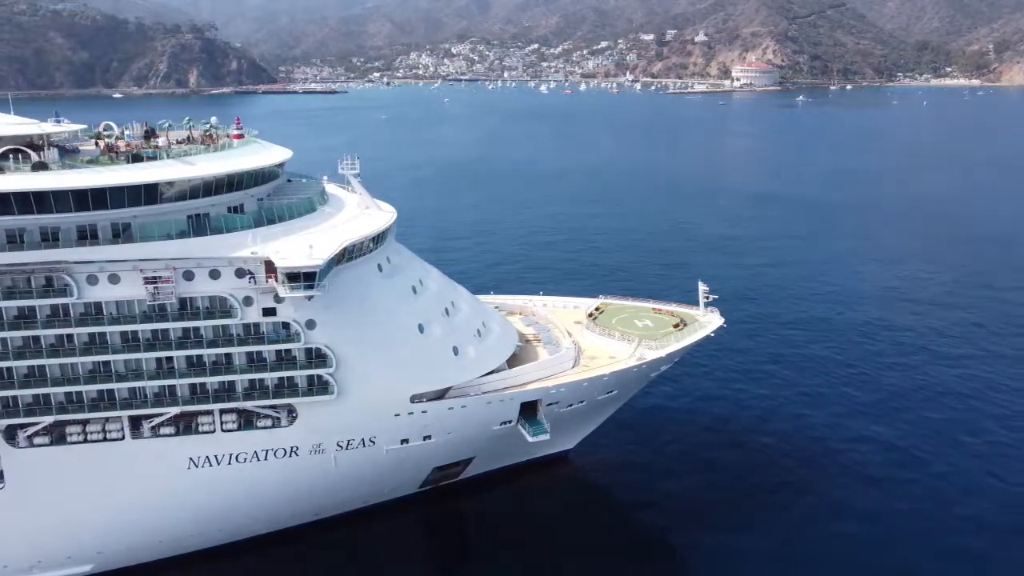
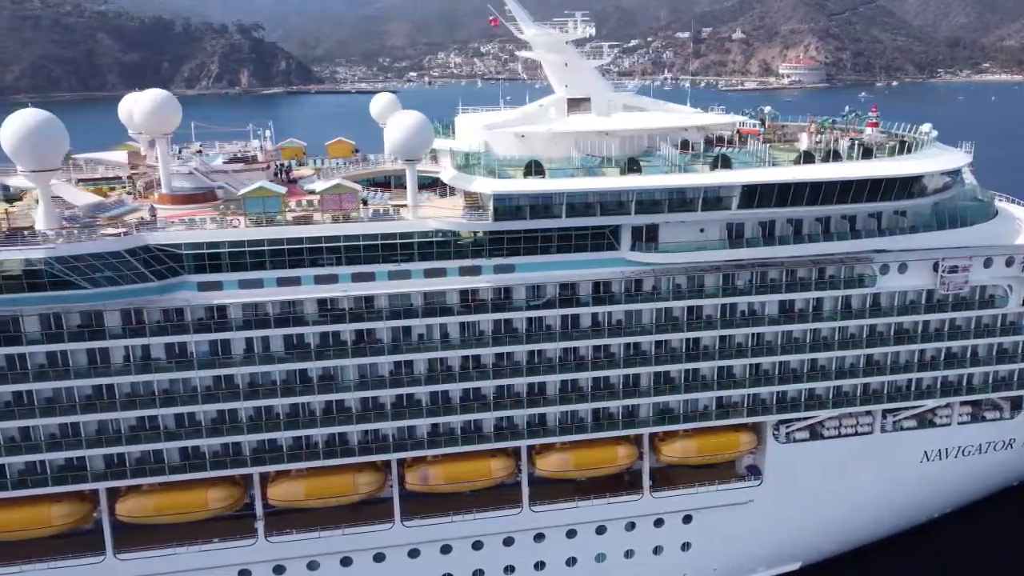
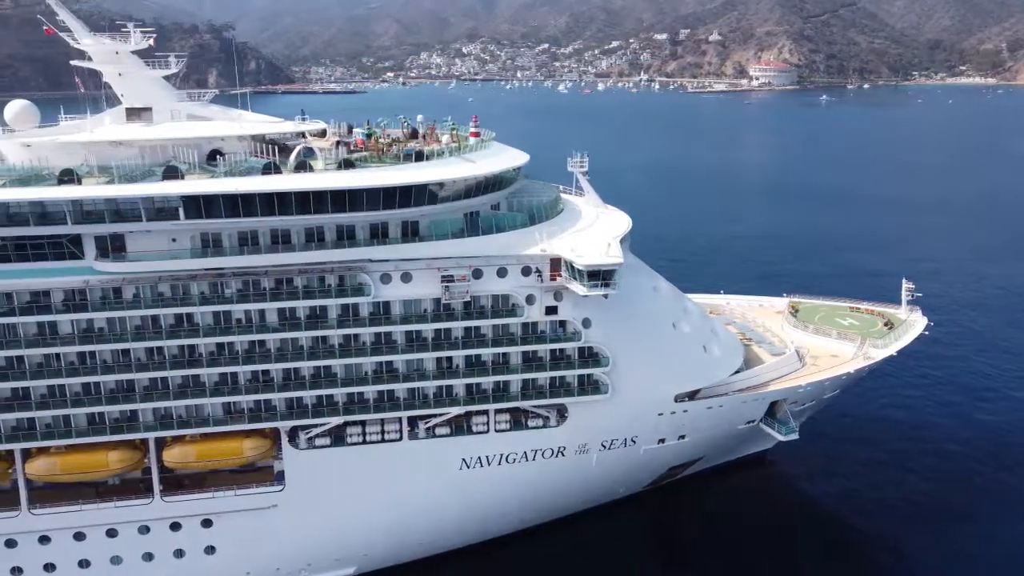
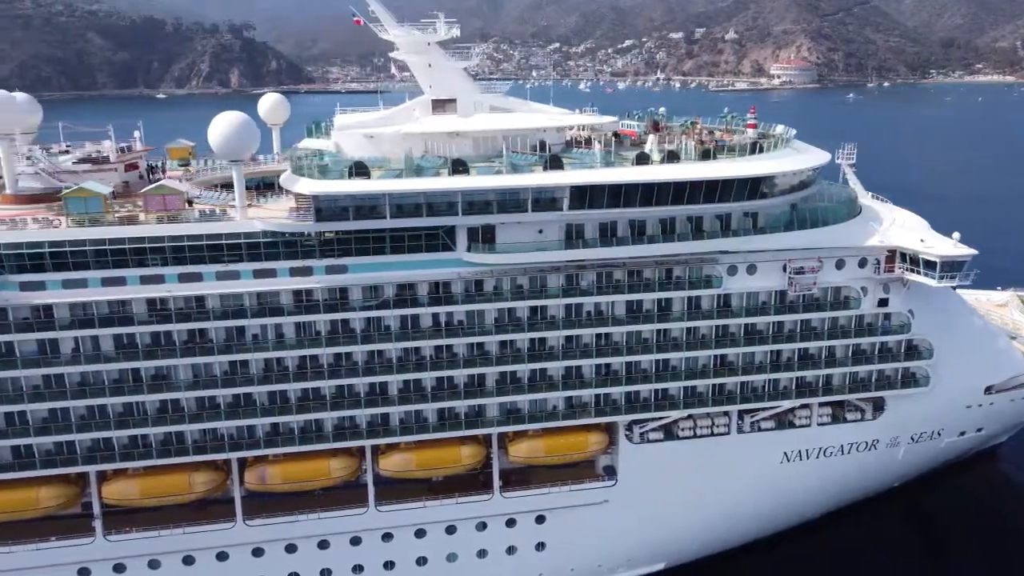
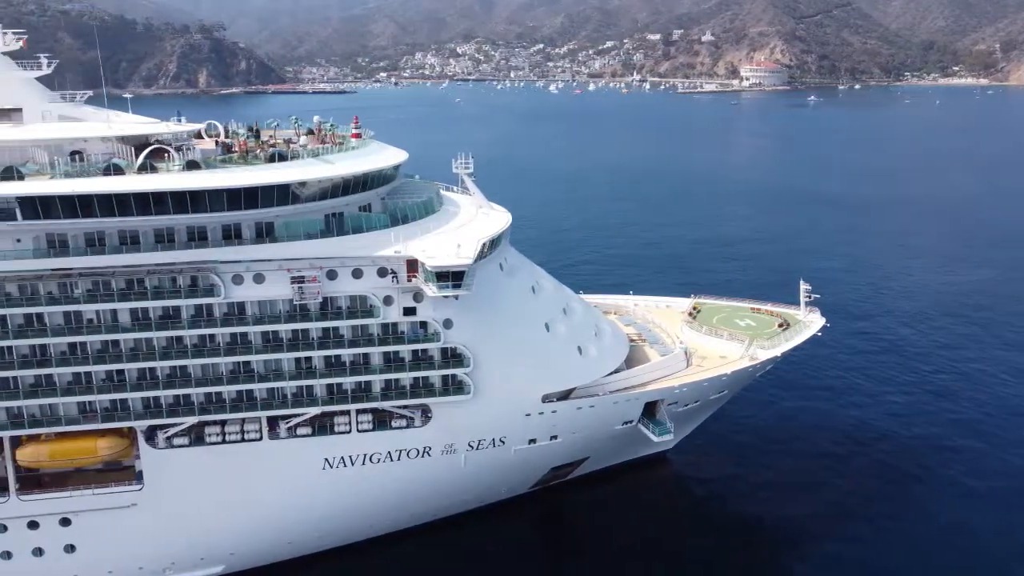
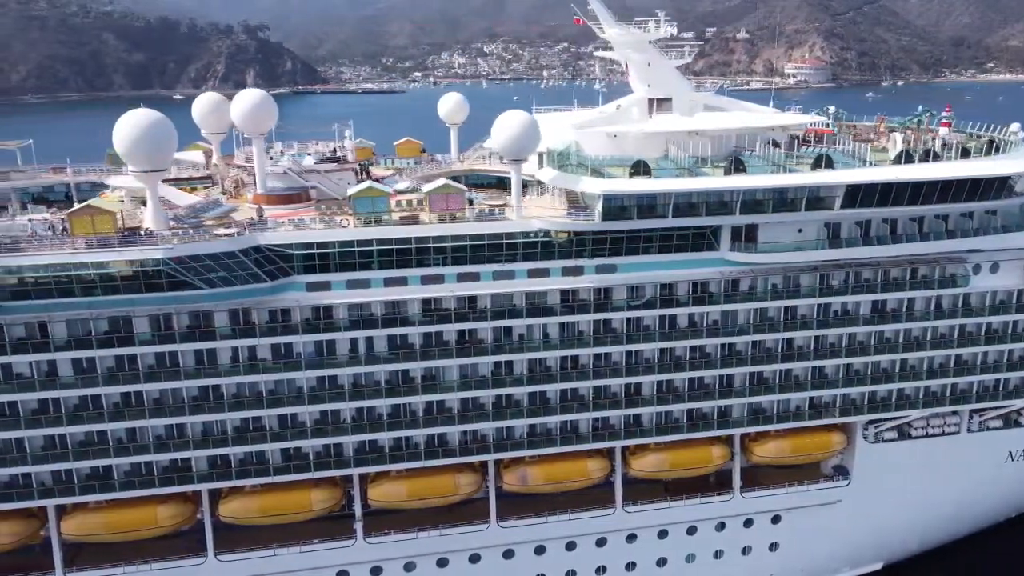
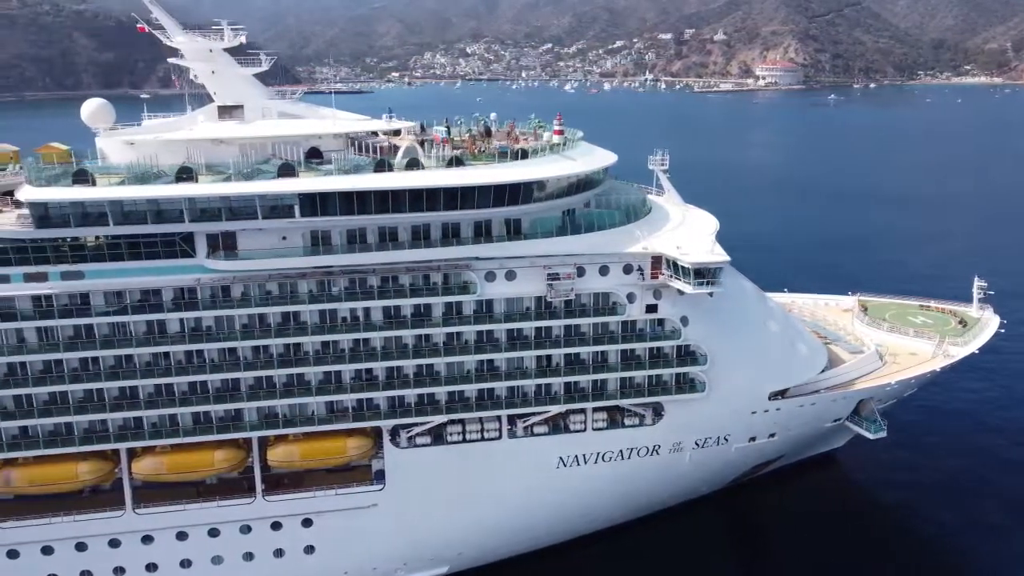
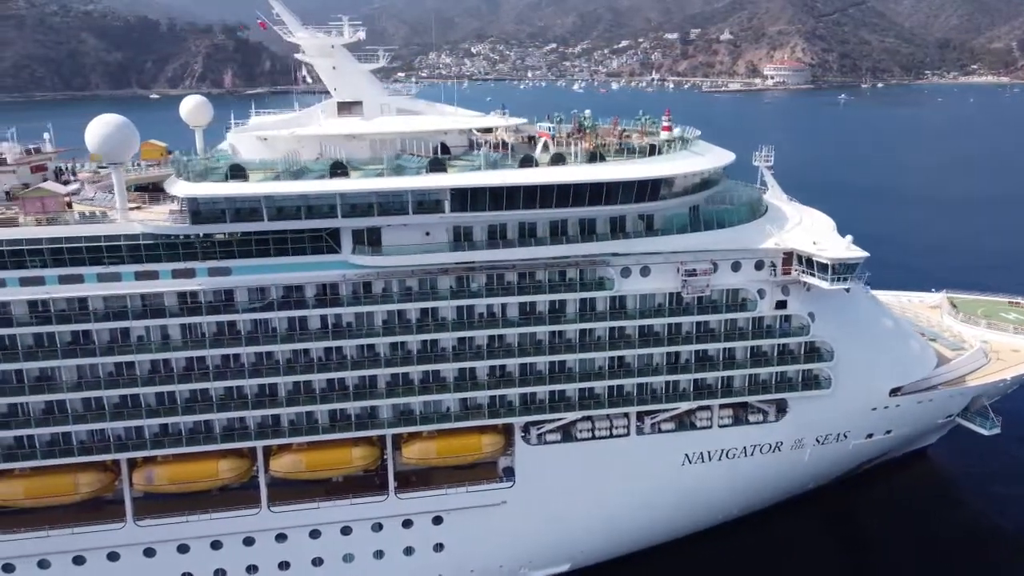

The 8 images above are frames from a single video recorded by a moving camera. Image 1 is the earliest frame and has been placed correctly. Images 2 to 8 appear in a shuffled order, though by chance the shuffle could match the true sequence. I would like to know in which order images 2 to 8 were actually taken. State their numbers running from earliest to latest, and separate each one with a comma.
5, 3, 7, 8, 4, 2, 6
